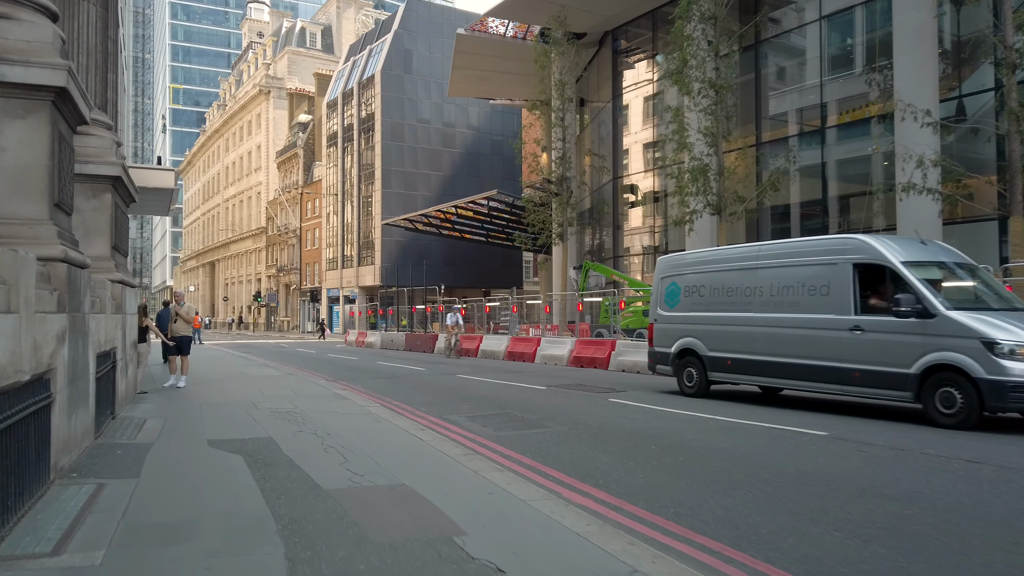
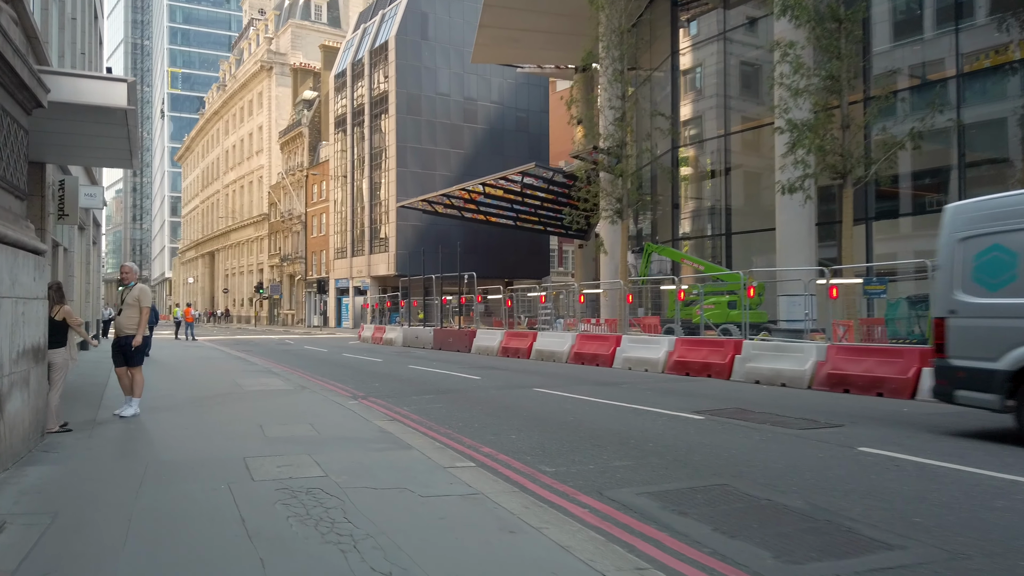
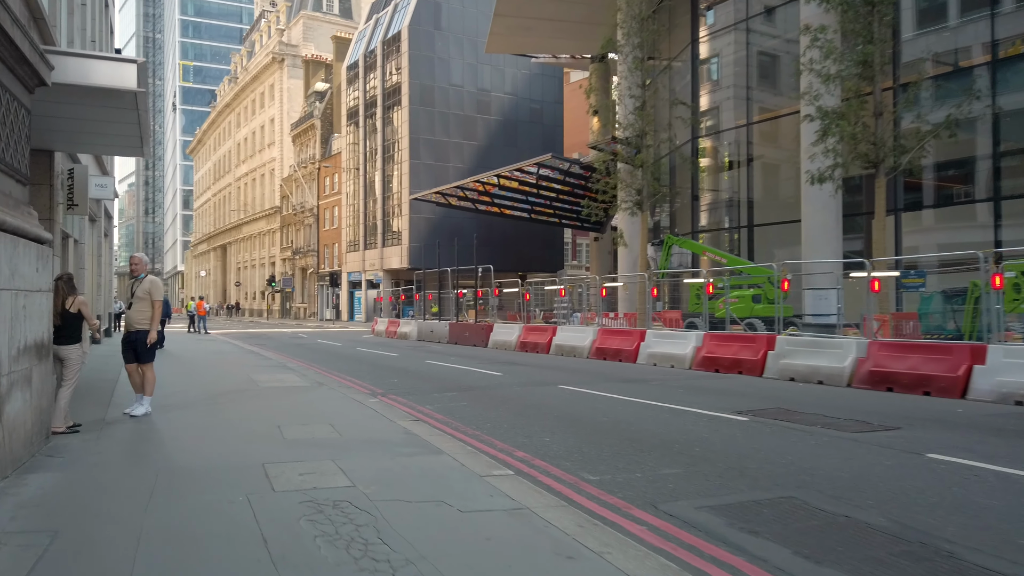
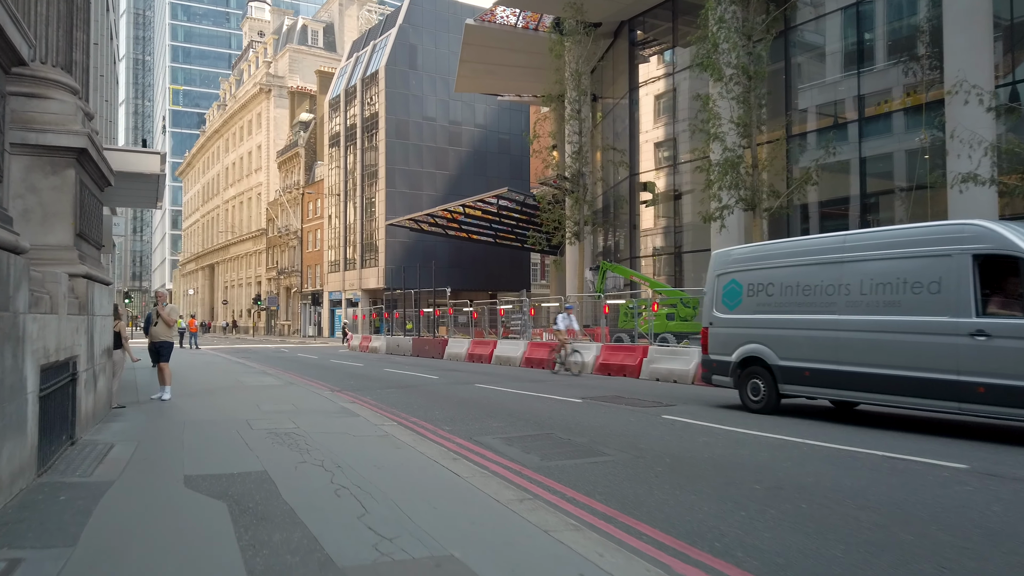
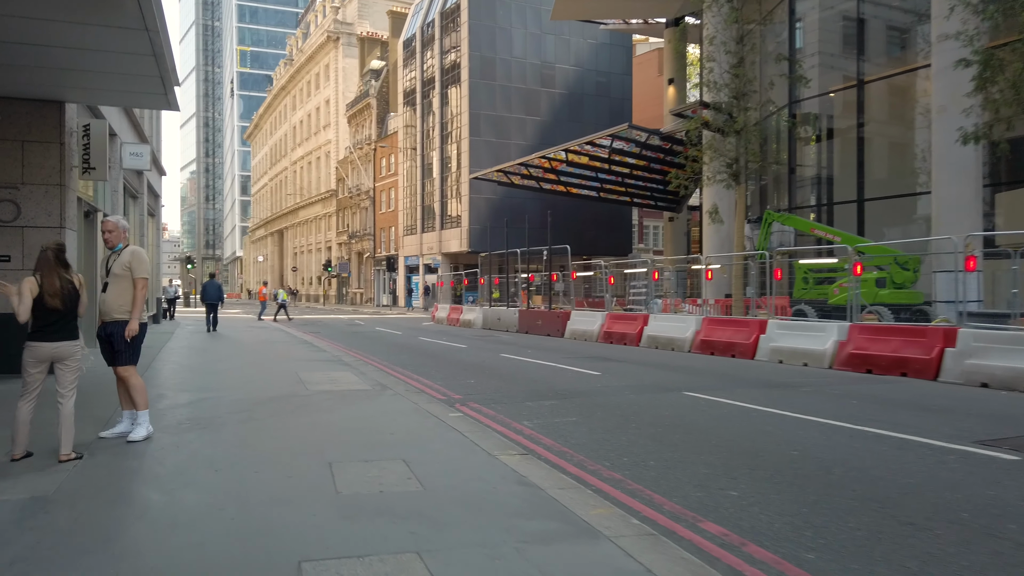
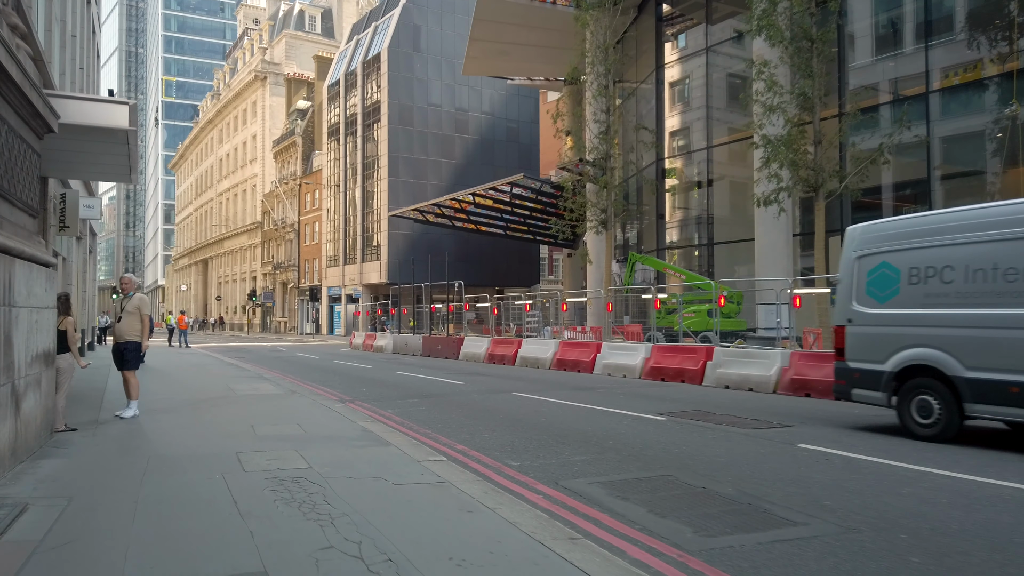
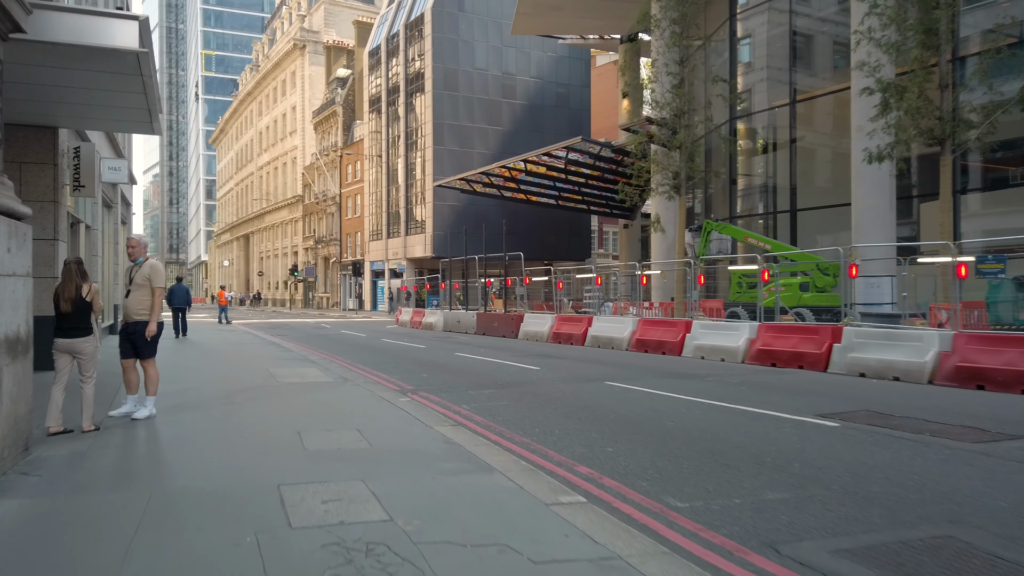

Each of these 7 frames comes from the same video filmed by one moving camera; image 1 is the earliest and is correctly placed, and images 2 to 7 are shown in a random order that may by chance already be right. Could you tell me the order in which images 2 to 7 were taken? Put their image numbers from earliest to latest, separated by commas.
4, 6, 2, 3, 7, 5
